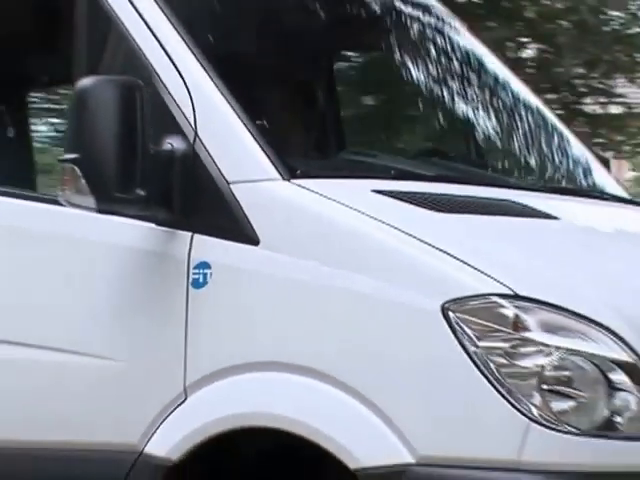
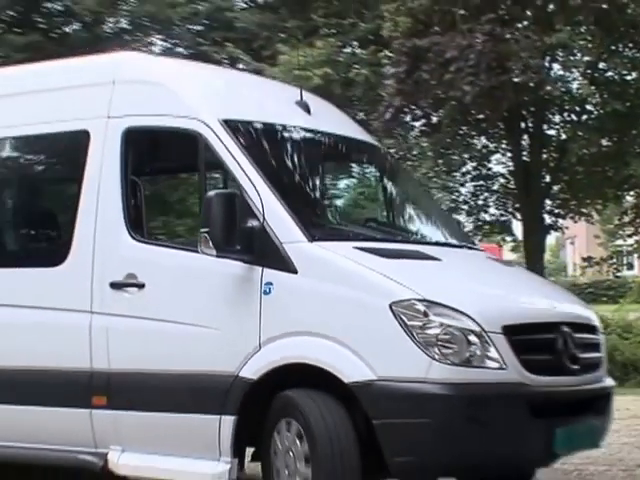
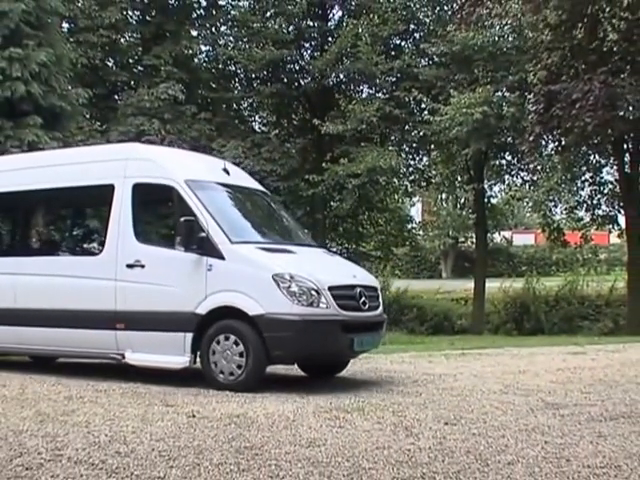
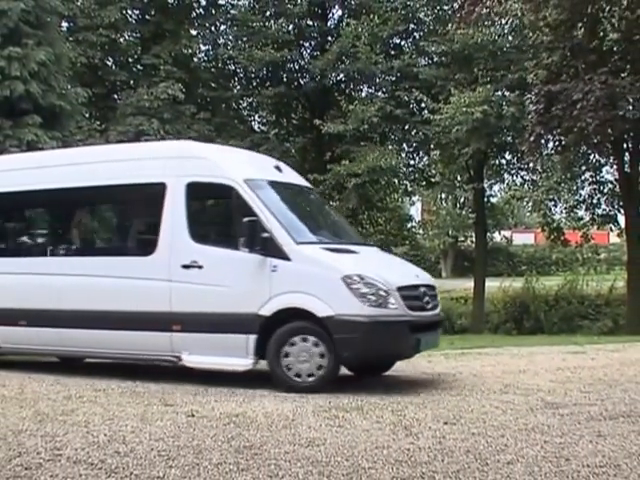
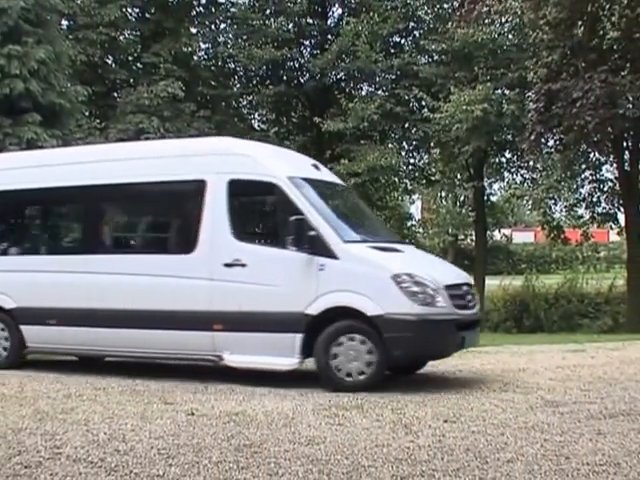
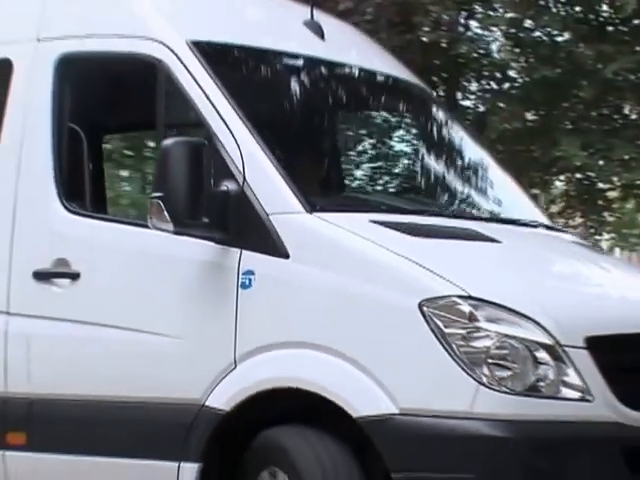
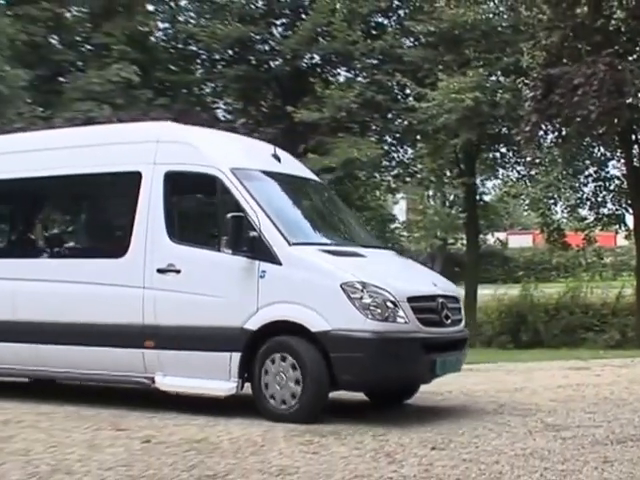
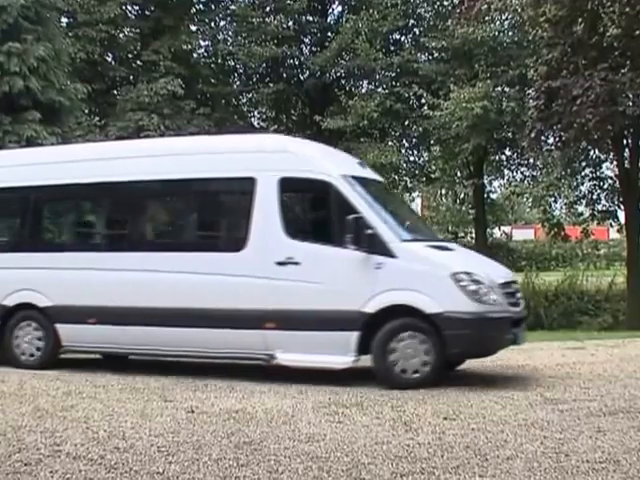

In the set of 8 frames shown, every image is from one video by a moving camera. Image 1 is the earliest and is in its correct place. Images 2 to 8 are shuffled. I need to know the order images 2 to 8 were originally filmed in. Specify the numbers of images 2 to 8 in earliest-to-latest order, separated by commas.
6, 2, 7, 3, 4, 5, 8
